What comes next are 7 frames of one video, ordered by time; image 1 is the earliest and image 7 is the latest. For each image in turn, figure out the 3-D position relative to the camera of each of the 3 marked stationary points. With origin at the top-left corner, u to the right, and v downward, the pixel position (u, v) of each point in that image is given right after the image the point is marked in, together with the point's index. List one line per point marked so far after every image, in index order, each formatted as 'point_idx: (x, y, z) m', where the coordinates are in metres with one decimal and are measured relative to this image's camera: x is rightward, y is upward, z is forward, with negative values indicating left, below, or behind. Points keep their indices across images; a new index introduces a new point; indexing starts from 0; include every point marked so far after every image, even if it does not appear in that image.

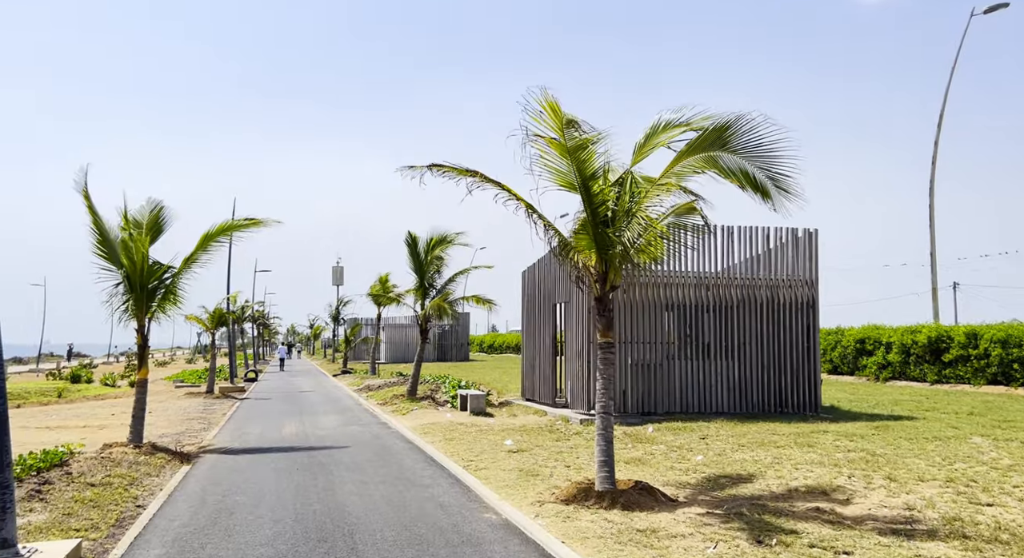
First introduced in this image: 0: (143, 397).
0: (-6.7, -2.1, +14.3) m
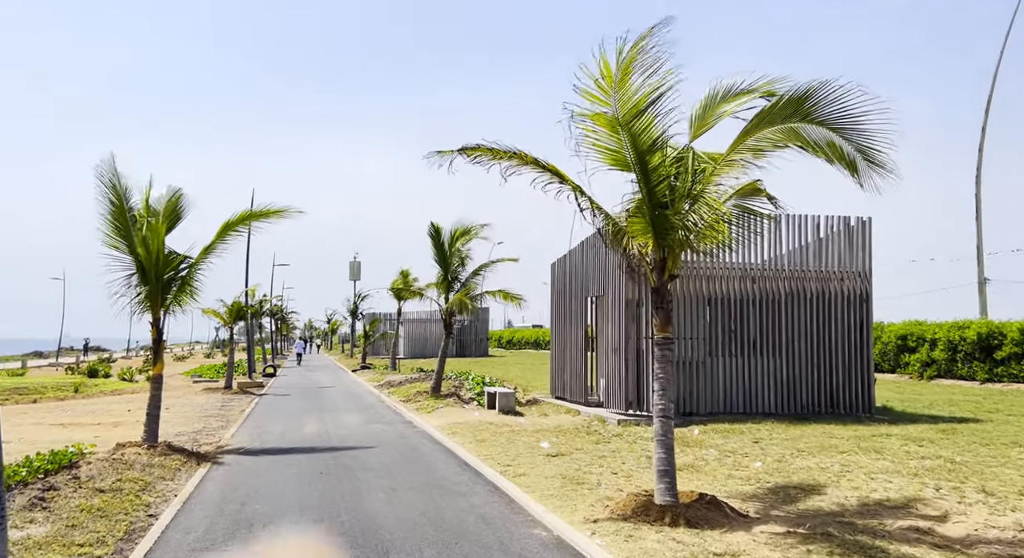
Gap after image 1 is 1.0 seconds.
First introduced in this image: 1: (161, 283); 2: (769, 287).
0: (-6.1, -2.0, +13.6) m
1: (-6.1, -0.1, +13.7) m
2: (+5.1, -0.2, +15.6) m
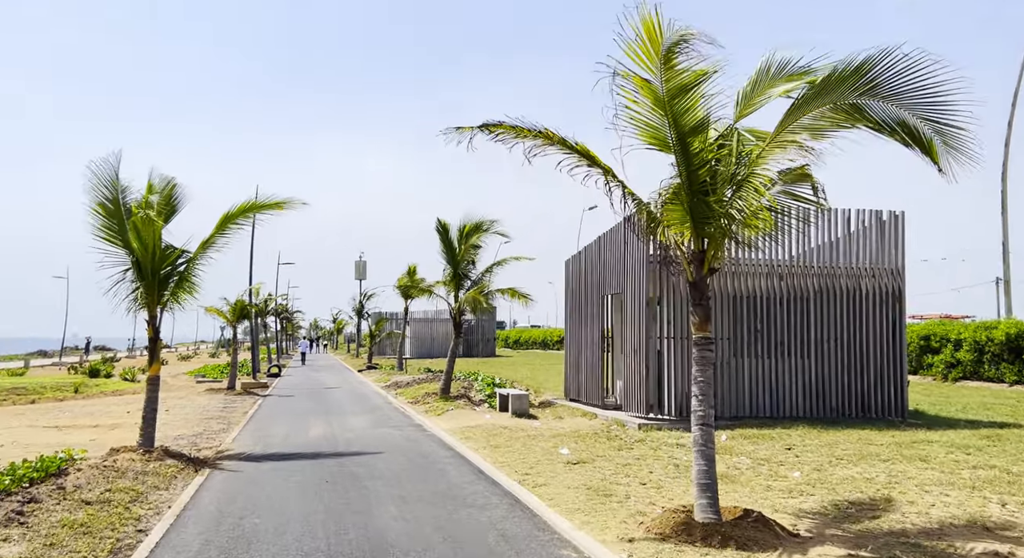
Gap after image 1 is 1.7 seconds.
0: (-5.9, -1.9, +12.9) m
1: (-5.8, 0.0, +13.0) m
2: (+5.3, -0.1, +14.8) m
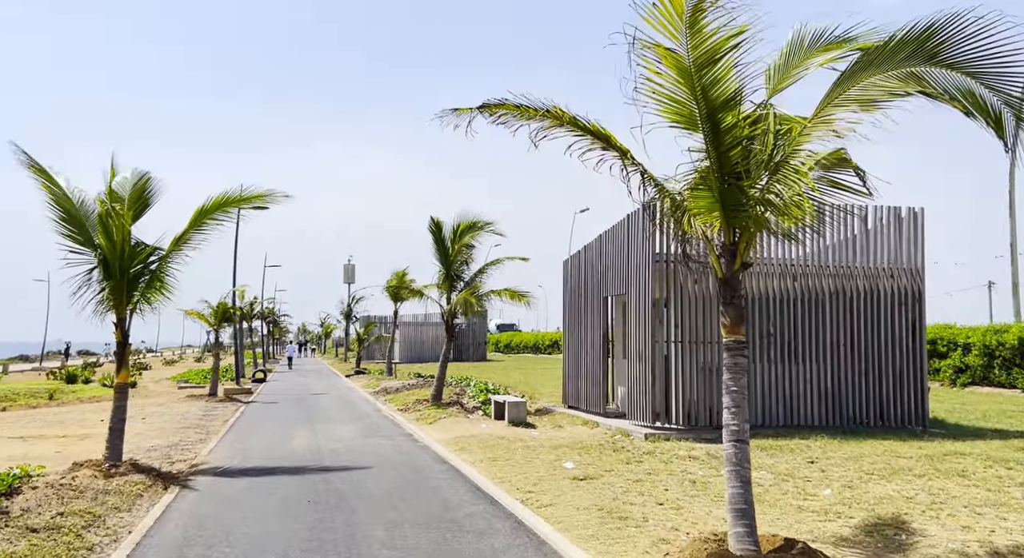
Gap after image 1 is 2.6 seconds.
0: (-5.9, -1.9, +11.8) m
1: (-5.8, 0.0, +12.0) m
2: (+5.3, -0.1, +13.9) m
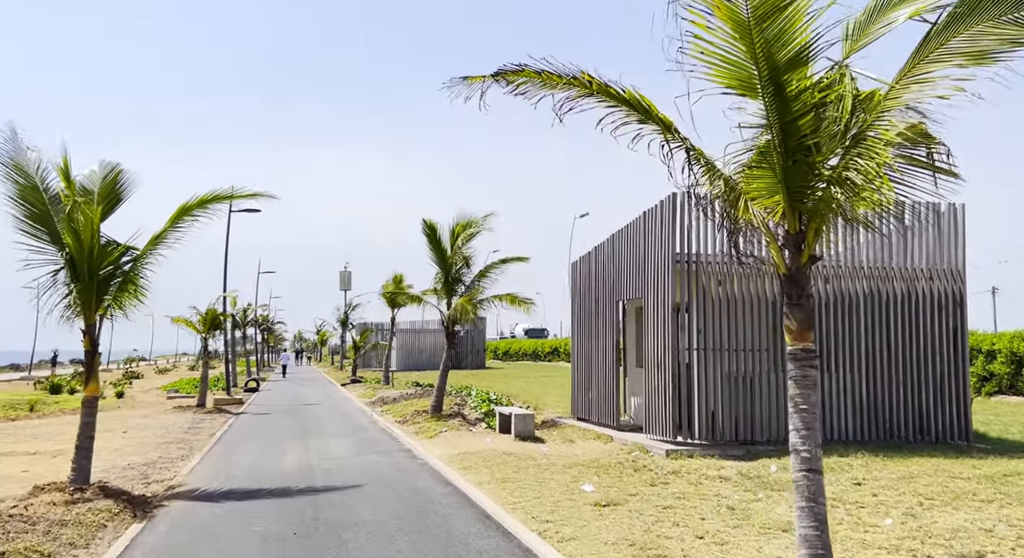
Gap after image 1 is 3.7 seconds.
0: (-5.7, -1.9, +10.7) m
1: (-5.7, 0.0, +10.8) m
2: (+5.4, -0.1, +12.9) m
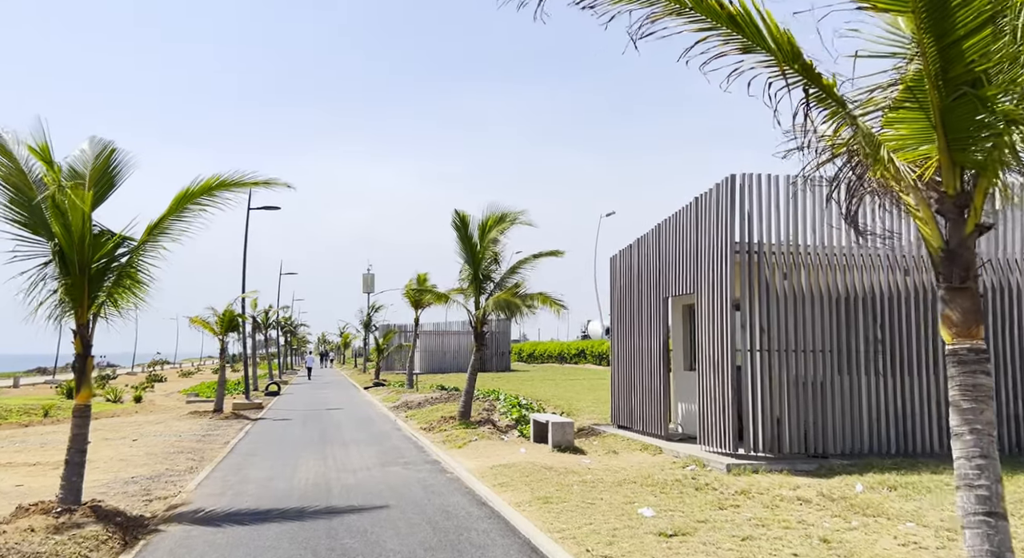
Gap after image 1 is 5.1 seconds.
0: (-5.2, -1.9, +9.5) m
1: (-5.2, +0.1, +9.7) m
2: (+6.0, 0.0, +11.4) m
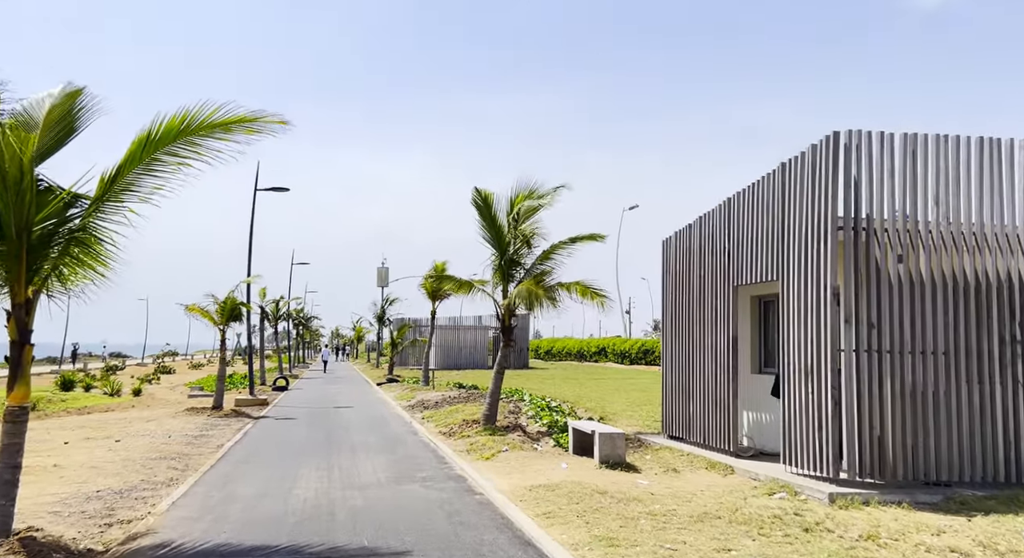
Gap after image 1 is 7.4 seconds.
0: (-4.7, -1.5, +7.5) m
1: (-4.7, +0.4, +7.6) m
2: (+6.5, +0.1, +9.1) m
